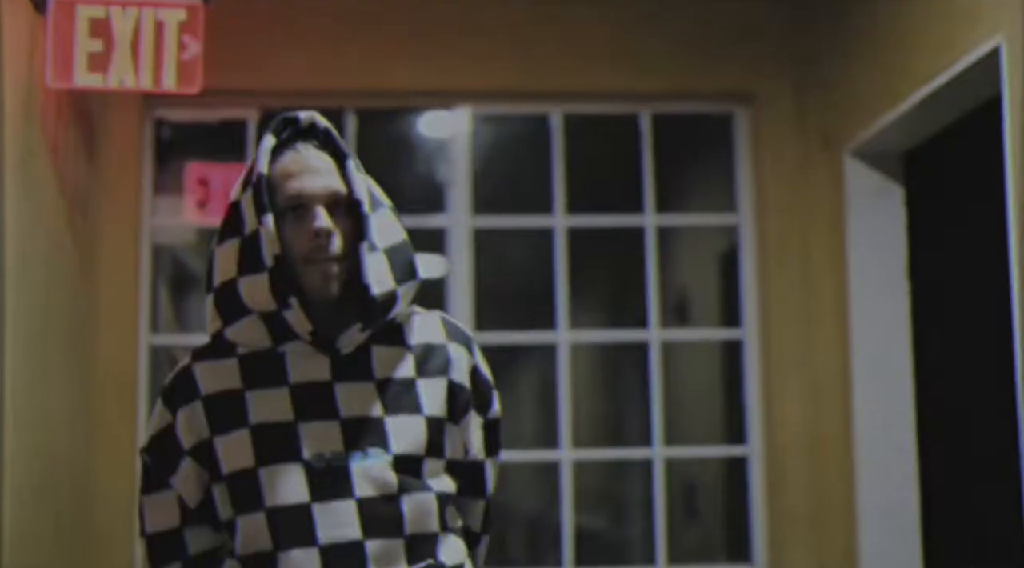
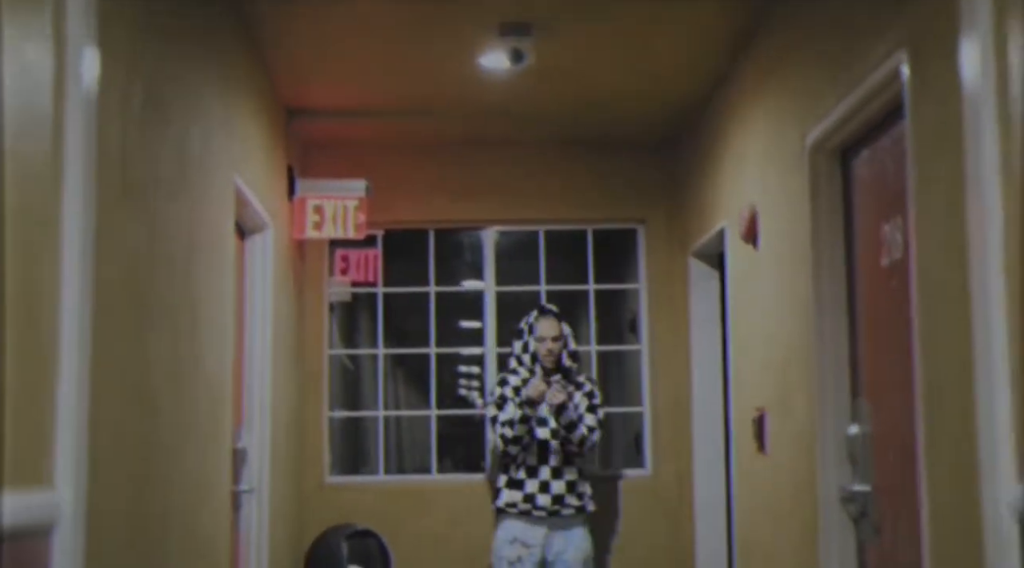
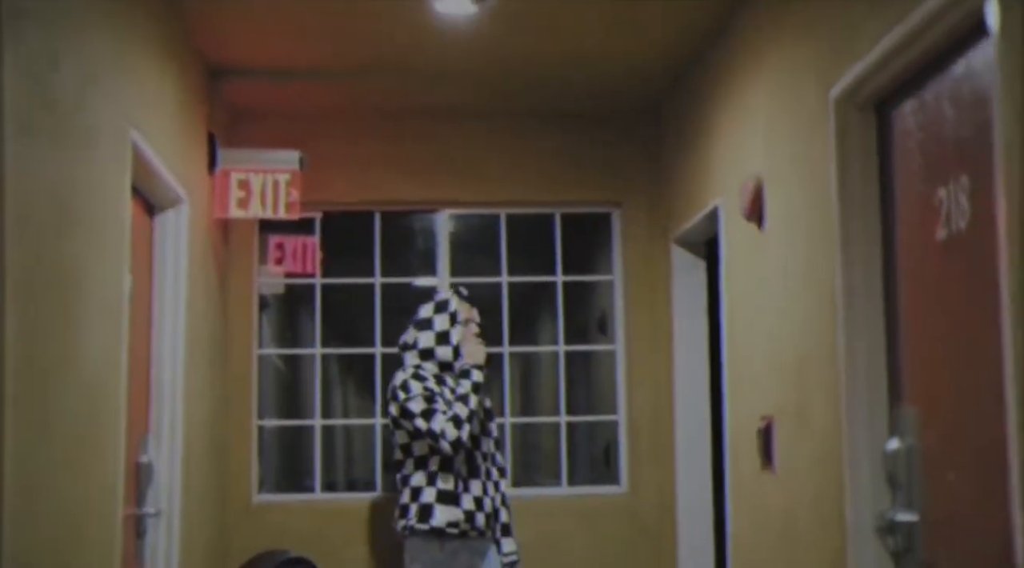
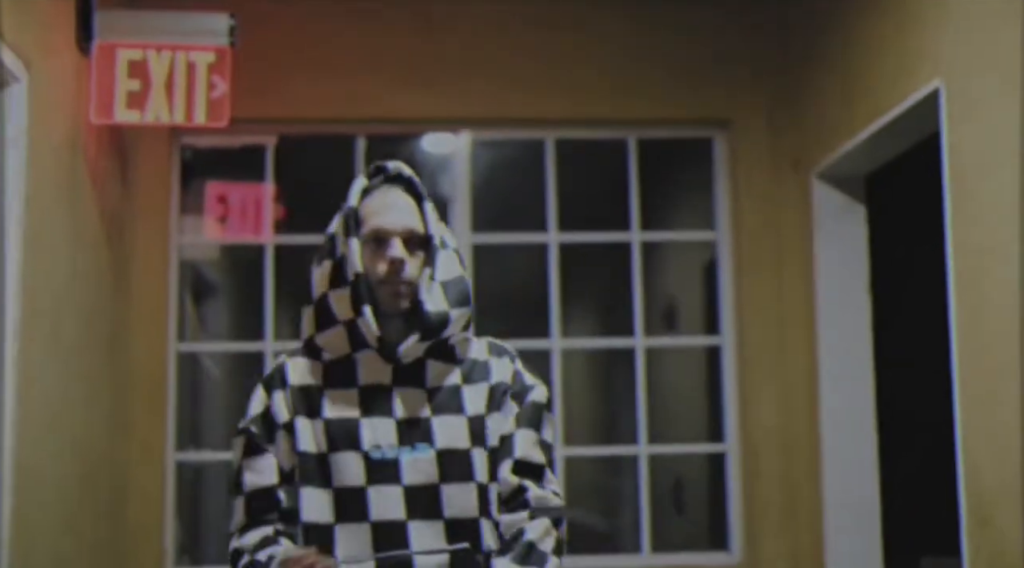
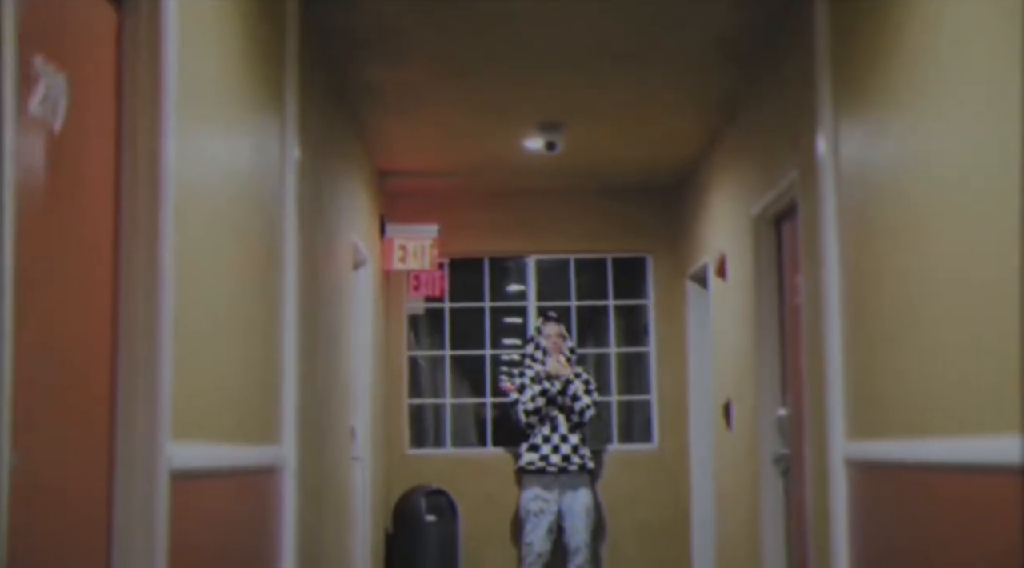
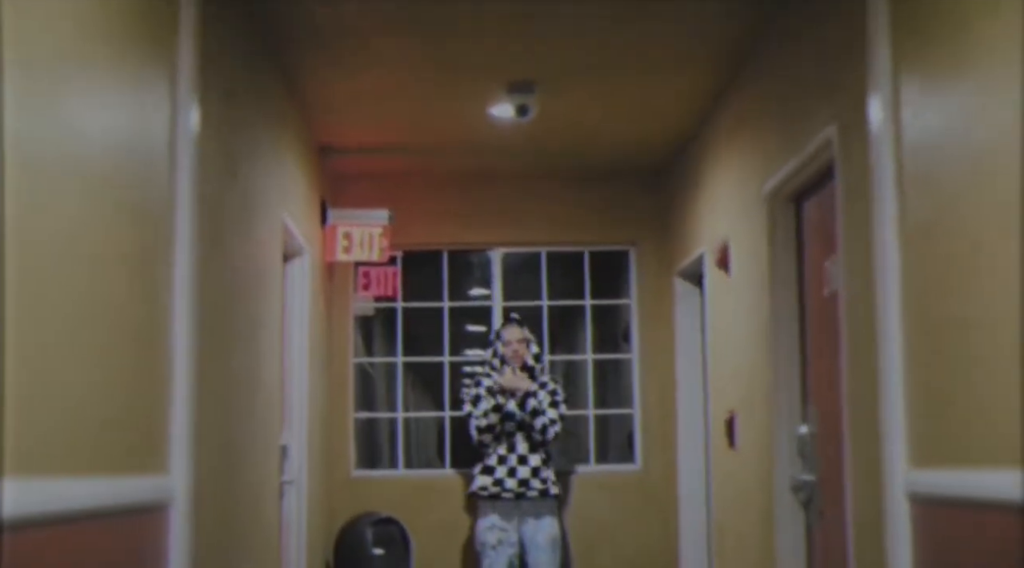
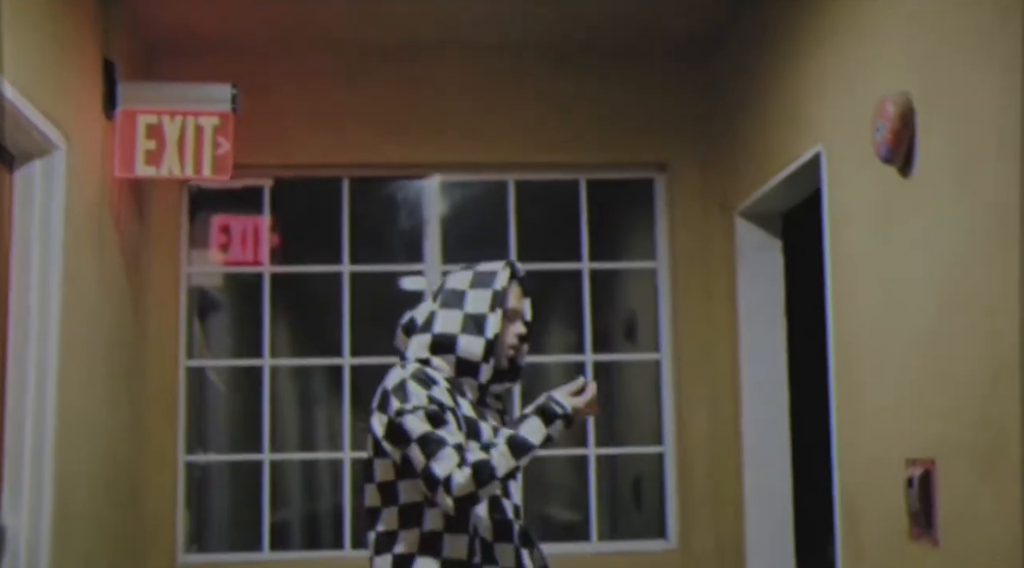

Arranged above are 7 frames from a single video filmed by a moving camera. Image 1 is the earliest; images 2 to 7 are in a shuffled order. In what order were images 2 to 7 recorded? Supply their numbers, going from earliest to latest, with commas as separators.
4, 7, 3, 2, 6, 5
